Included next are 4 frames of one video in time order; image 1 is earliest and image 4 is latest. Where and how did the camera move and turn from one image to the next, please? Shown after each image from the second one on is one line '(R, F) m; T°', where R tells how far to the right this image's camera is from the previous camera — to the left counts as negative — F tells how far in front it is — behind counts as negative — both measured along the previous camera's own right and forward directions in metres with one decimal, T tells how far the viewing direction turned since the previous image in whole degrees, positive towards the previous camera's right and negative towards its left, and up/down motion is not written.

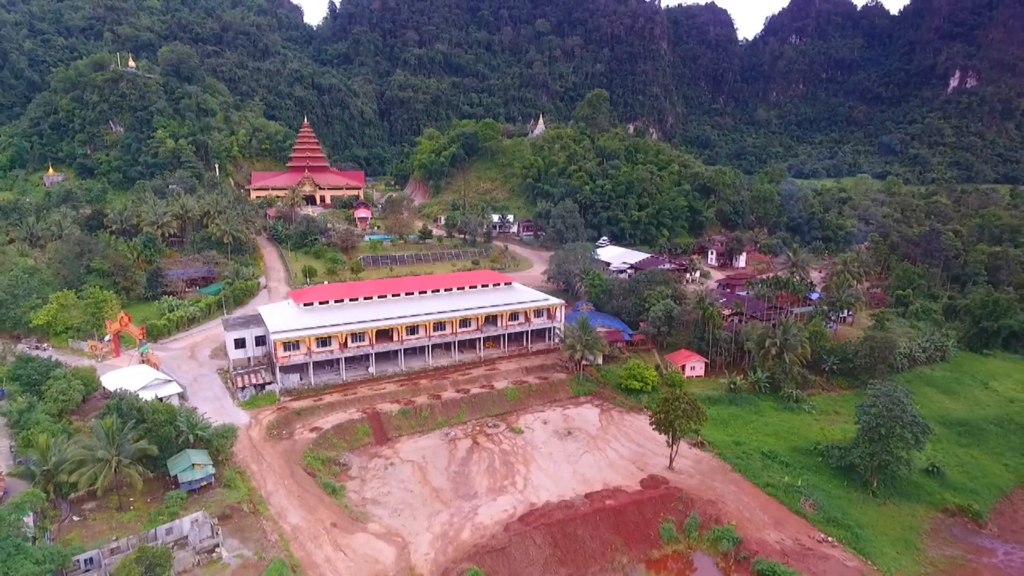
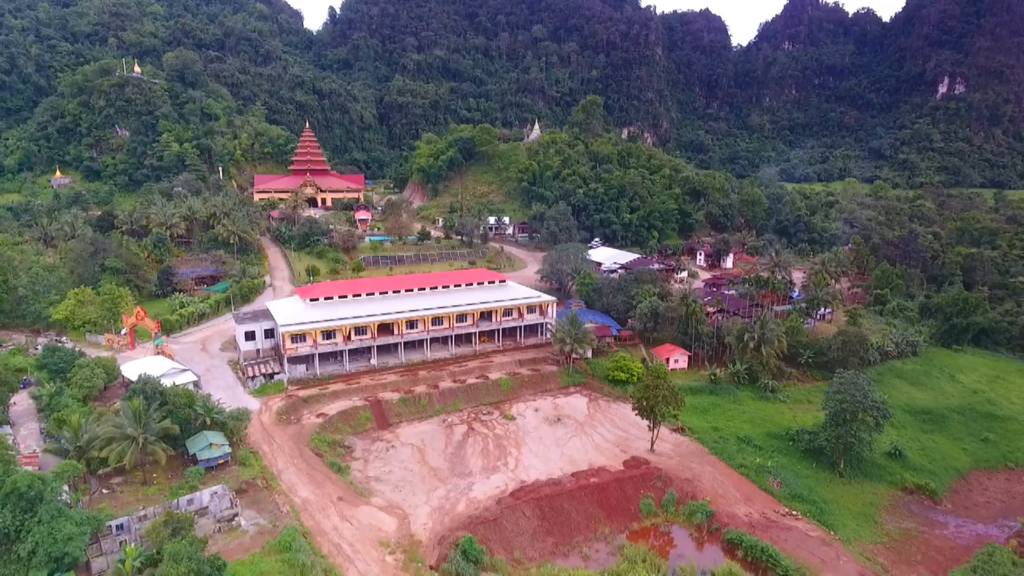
(+0.3, -2.6) m; 0°
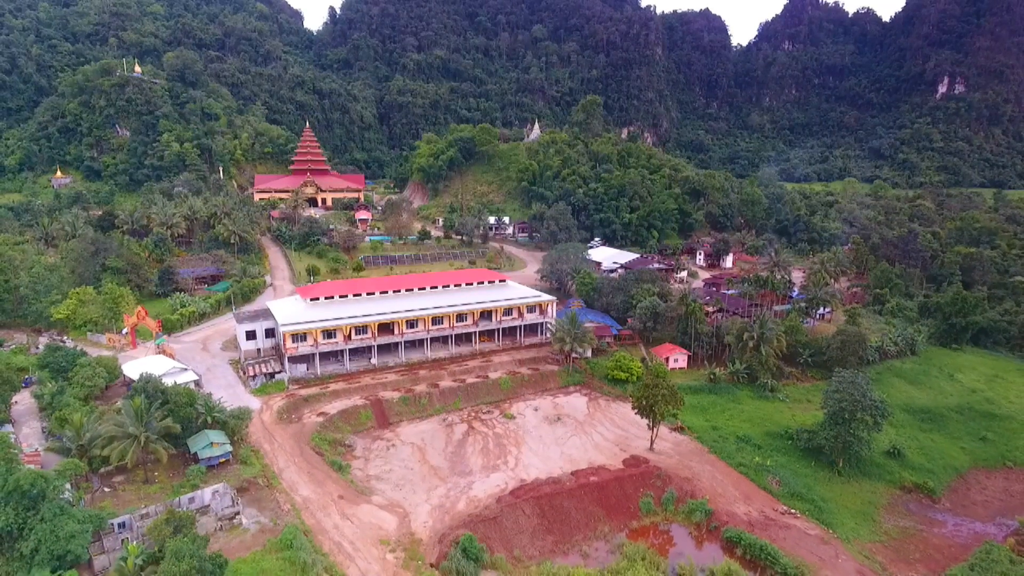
(0.0, -0.1) m; 0°
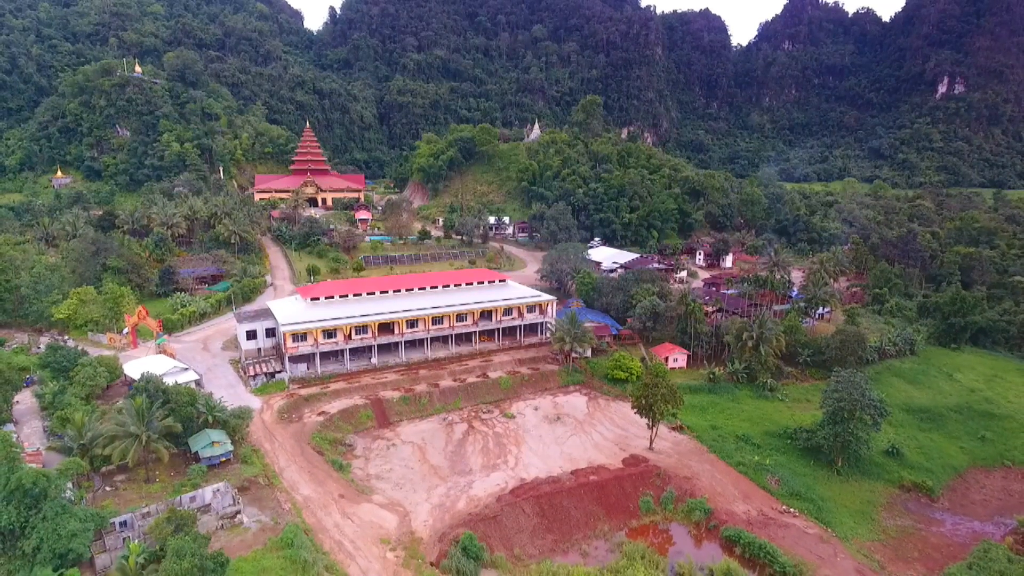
(0.0, -0.1) m; 0°
